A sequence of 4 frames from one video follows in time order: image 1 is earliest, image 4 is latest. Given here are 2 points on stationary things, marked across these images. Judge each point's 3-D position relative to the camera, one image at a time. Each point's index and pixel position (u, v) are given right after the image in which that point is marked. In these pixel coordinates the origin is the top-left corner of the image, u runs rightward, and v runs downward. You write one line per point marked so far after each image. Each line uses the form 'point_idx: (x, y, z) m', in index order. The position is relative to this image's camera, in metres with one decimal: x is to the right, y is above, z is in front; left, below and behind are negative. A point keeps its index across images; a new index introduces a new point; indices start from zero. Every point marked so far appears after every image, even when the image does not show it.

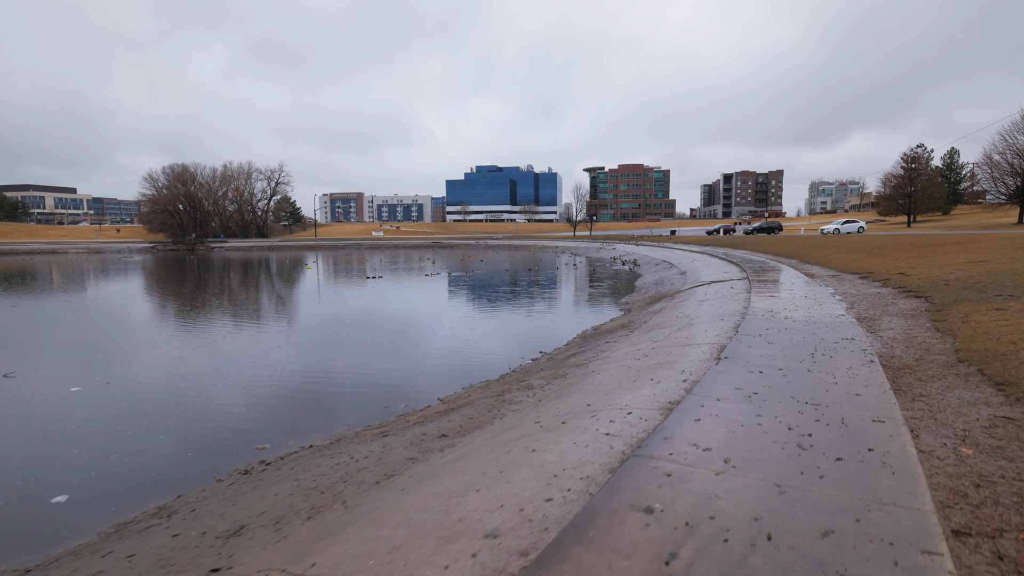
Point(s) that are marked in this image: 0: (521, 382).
0: (+0.1, -1.7, +8.5) m
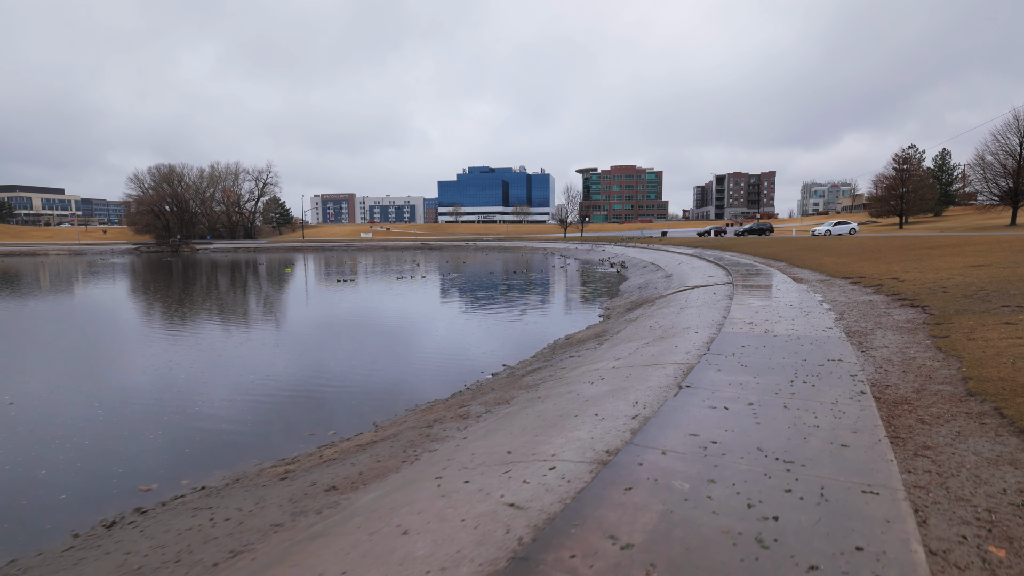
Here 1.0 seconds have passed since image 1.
0: (-0.8, -1.8, +7.4) m
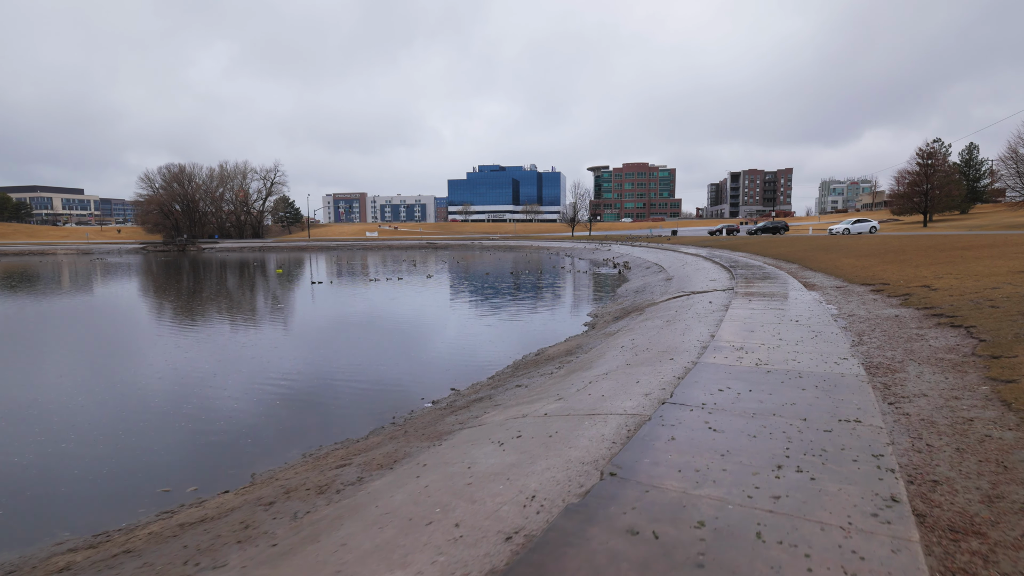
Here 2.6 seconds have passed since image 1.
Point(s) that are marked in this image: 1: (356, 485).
0: (-2.0, -2.0, +5.5) m
1: (-1.5, -1.9, +4.6) m
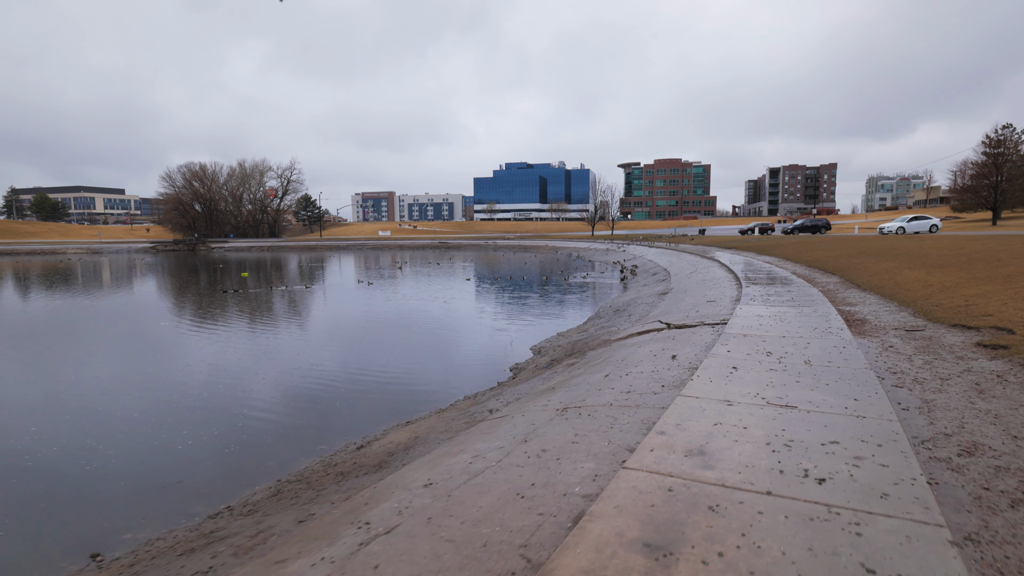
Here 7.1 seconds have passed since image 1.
0: (-5.4, -2.7, +0.4) m
1: (-4.9, -2.5, -0.6) m
